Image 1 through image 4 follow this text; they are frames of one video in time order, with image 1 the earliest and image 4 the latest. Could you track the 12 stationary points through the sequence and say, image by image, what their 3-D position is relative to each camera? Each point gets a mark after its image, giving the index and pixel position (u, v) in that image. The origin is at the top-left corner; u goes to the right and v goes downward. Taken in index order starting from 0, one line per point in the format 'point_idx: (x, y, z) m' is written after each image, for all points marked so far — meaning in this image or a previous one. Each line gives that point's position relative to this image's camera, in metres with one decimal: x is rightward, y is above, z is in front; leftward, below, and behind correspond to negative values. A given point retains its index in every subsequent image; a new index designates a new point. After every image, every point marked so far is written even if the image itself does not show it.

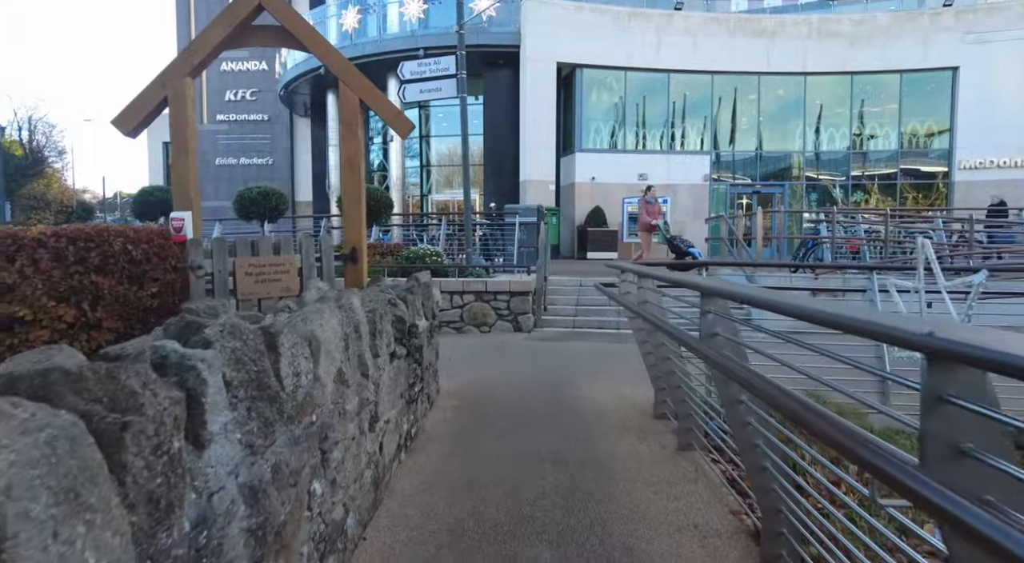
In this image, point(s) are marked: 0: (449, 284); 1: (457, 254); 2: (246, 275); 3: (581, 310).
0: (-1.0, 0.0, +9.6) m
1: (-1.1, +0.6, +12.1) m
2: (-2.3, +0.1, +5.1) m
3: (+1.2, -0.5, +10.4) m
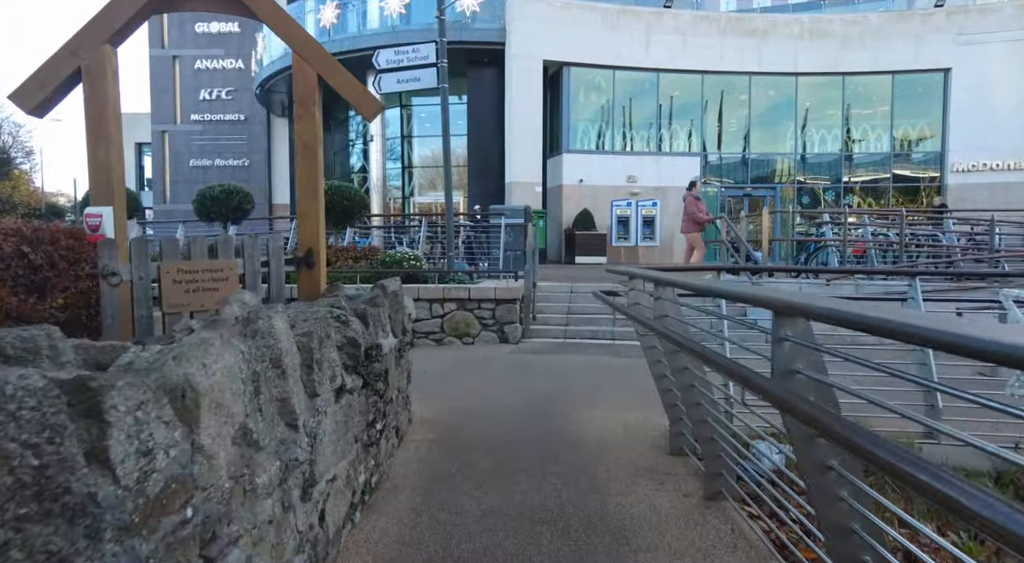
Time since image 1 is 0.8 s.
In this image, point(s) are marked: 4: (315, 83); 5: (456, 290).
0: (-1.2, -0.1, +8.8) m
1: (-1.4, +0.4, +11.2) m
2: (-2.4, 0.0, +4.2) m
3: (+0.9, -0.6, +9.5) m
4: (-1.6, +1.6, +4.7) m
5: (-0.8, -0.1, +8.7) m
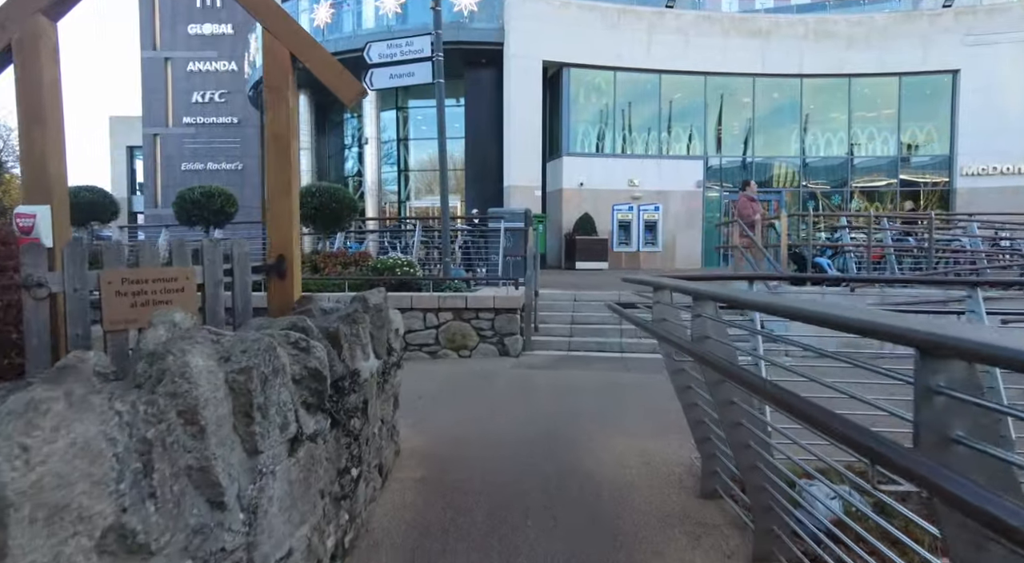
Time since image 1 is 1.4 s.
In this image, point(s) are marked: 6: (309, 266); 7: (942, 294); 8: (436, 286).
0: (-1.2, -0.2, +8.1) m
1: (-1.4, +0.3, +10.5) m
2: (-2.3, -0.1, +3.5) m
3: (+1.0, -0.7, +8.9) m
4: (-1.5, +1.5, +4.1) m
5: (-0.8, -0.2, +8.1) m
6: (-3.2, +0.2, +9.5) m
7: (+5.6, -0.2, +7.8) m
8: (-1.1, -0.1, +9.0) m
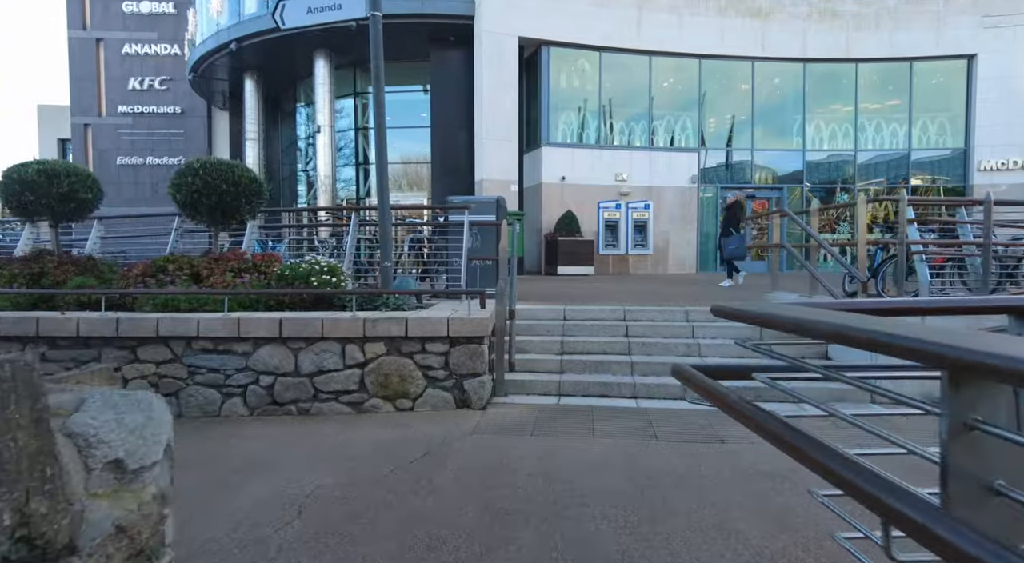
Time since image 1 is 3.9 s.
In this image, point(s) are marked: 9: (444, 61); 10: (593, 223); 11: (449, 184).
0: (-1.6, -0.4, +5.4) m
1: (-1.8, +0.1, +7.8) m
2: (-2.5, -0.2, +0.8) m
3: (+0.6, -0.8, +6.3) m
4: (-1.7, +1.4, +1.4) m
5: (-1.1, -0.4, +5.4) m
6: (-3.6, +0.1, +6.7) m
7: (+5.3, -0.3, +5.4) m
8: (-1.5, -0.2, +6.3) m
9: (-2.2, +7.3, +19.8) m
10: (+2.5, +1.8, +18.7) m
11: (-2.1, +3.2, +19.8) m
